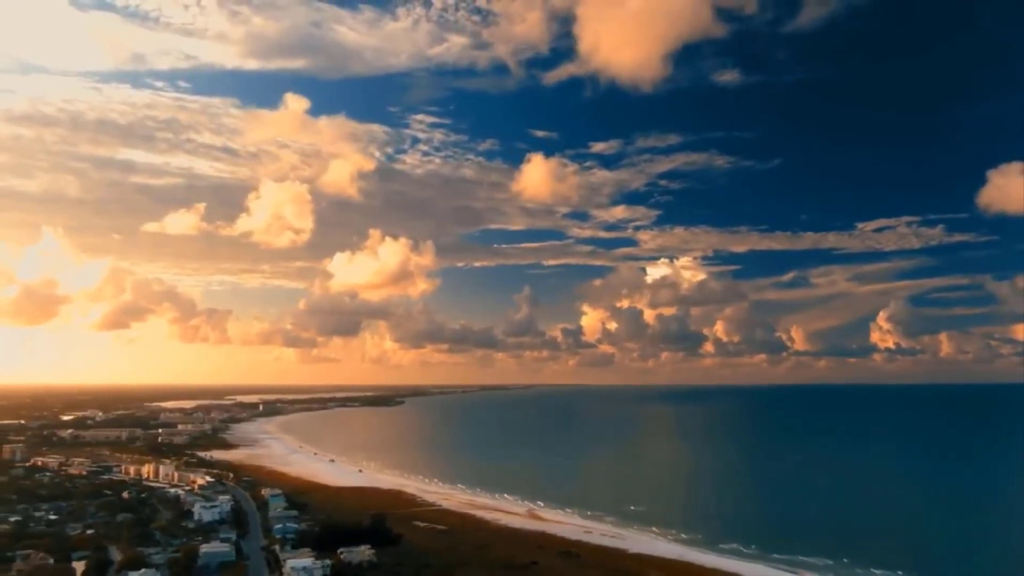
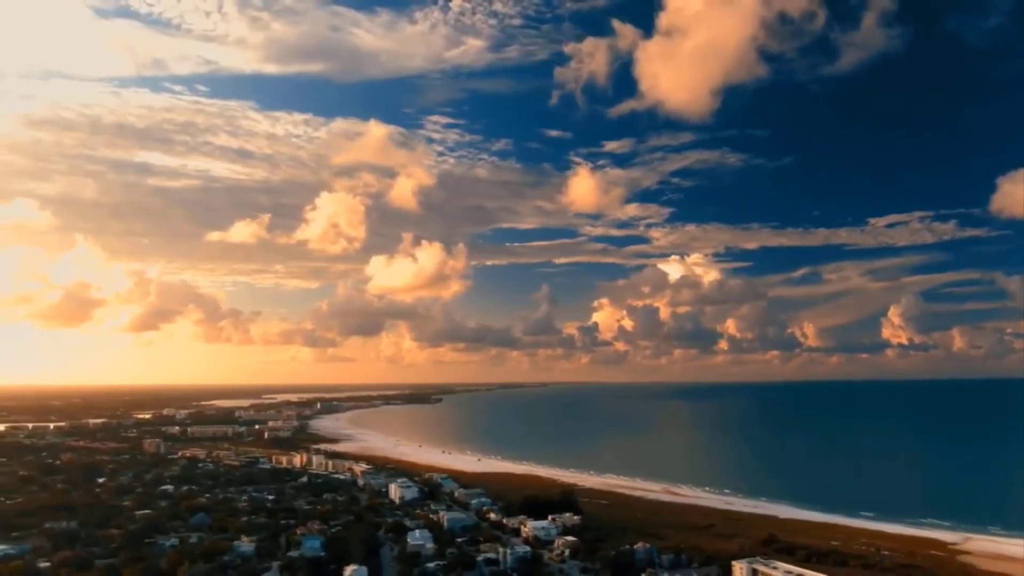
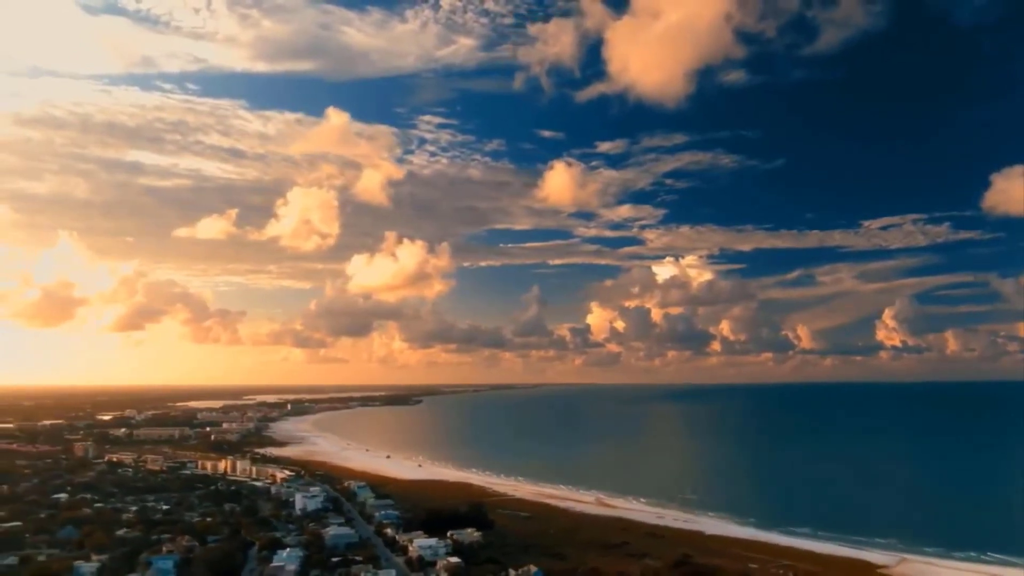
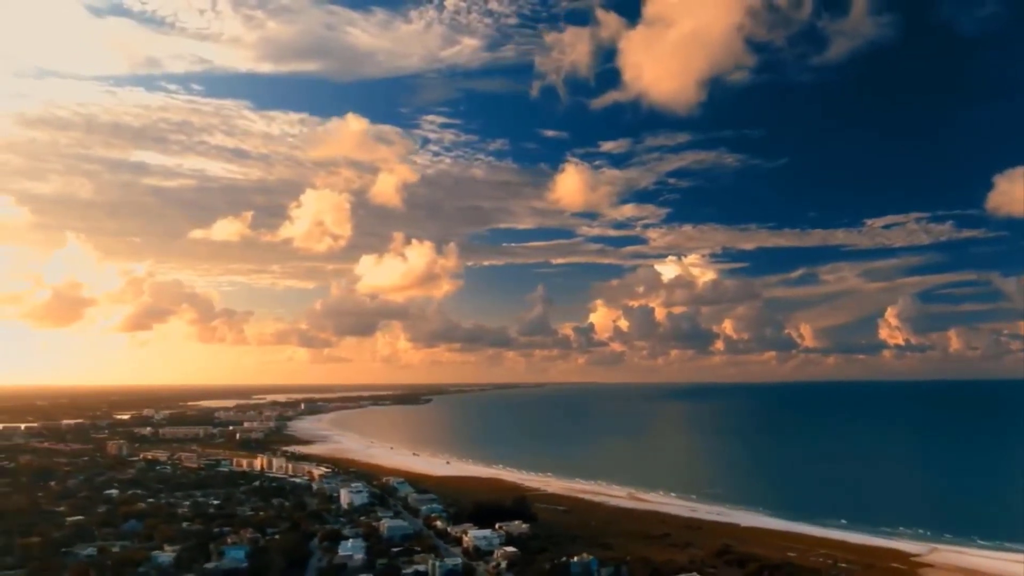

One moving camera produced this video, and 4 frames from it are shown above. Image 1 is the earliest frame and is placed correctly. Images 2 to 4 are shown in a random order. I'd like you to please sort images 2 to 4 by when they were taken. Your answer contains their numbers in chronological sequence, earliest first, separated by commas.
3, 4, 2
